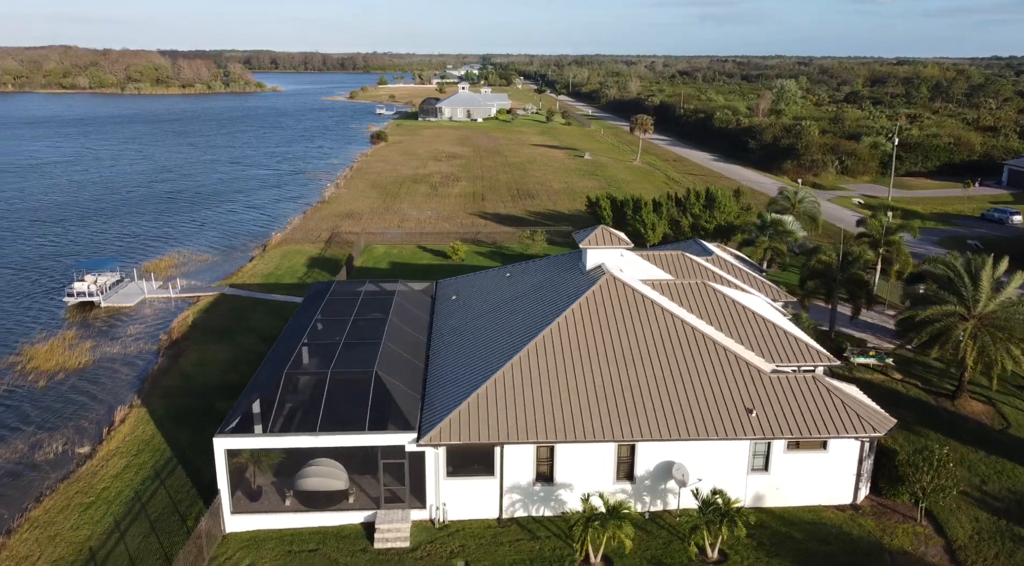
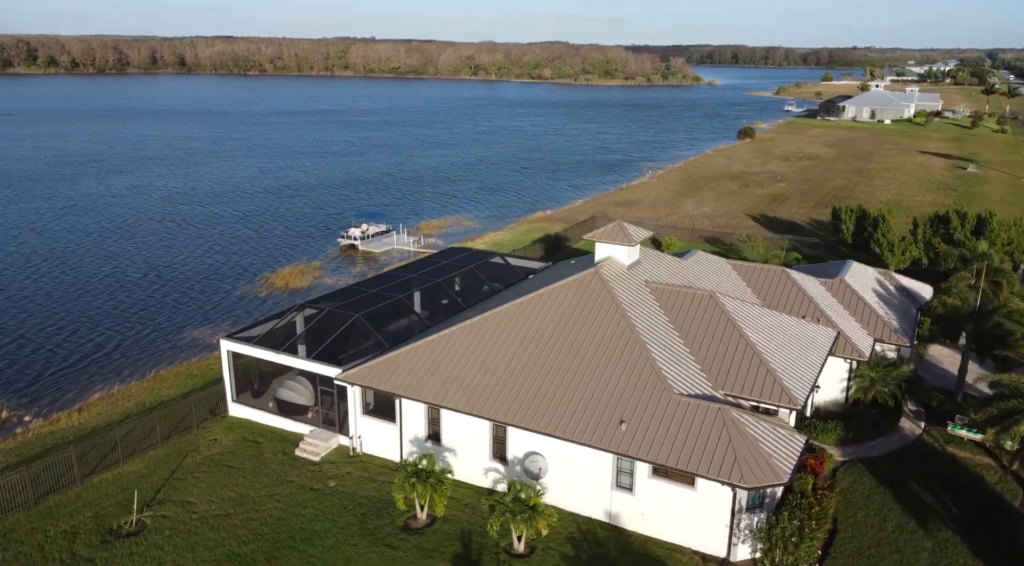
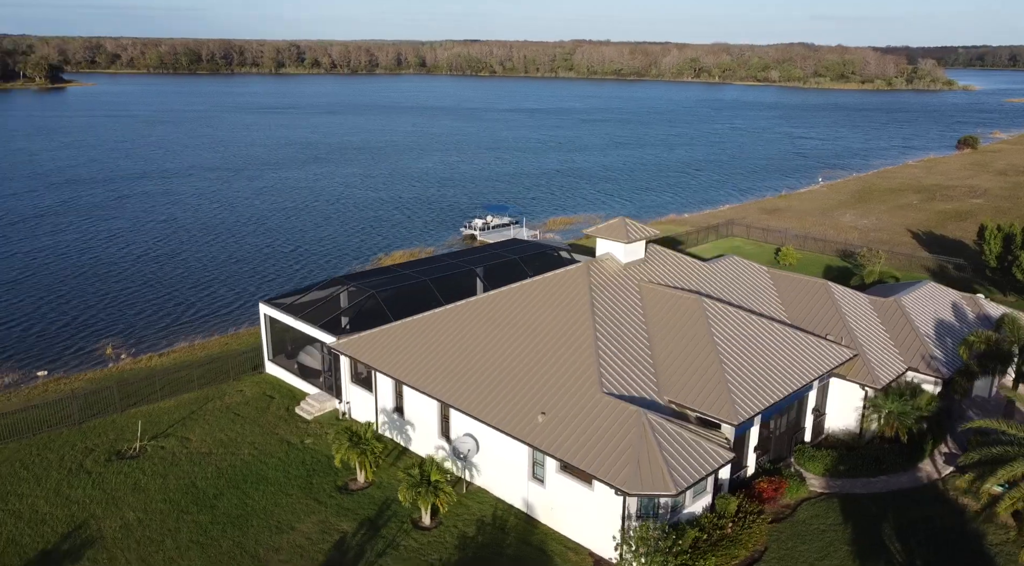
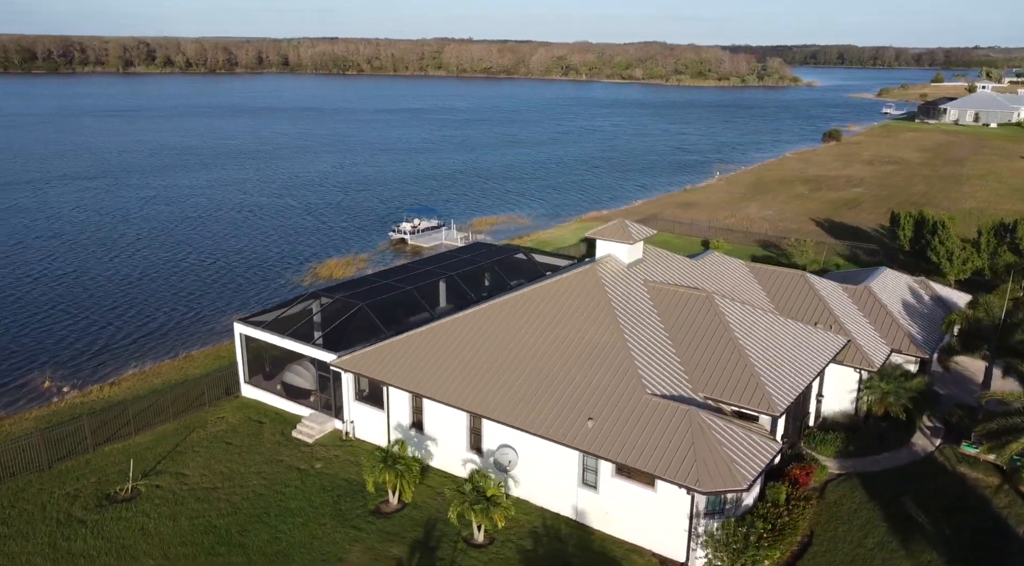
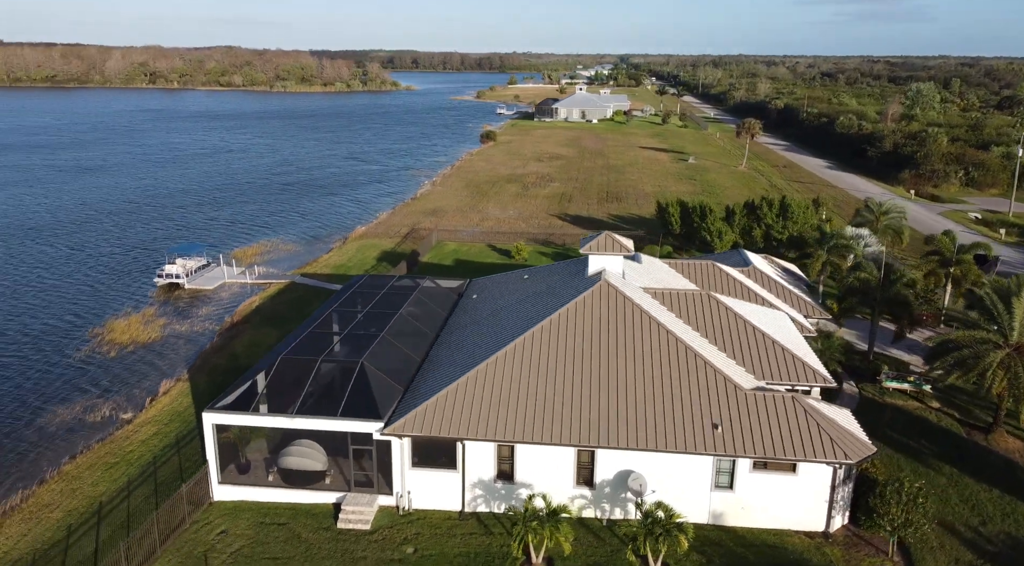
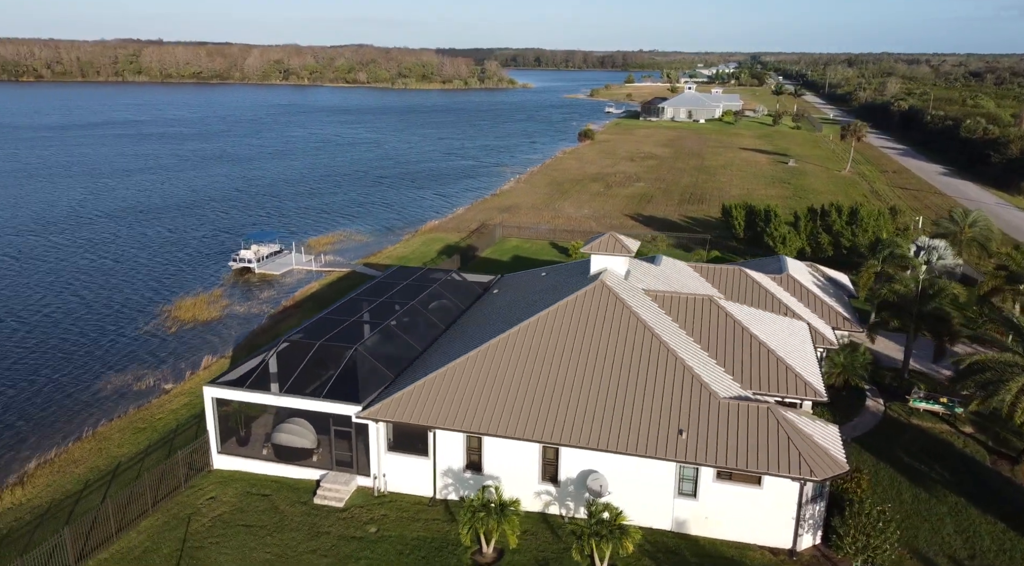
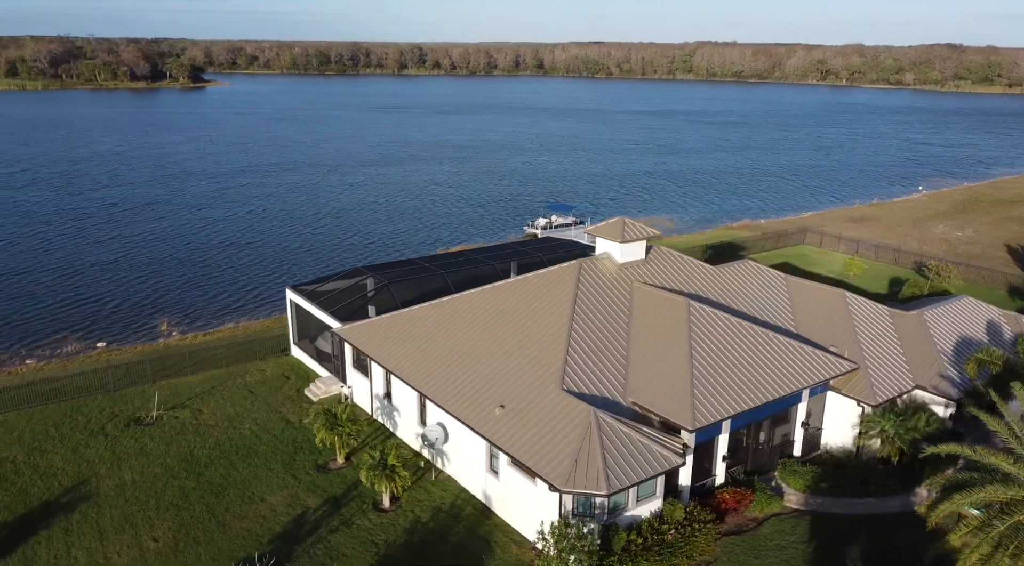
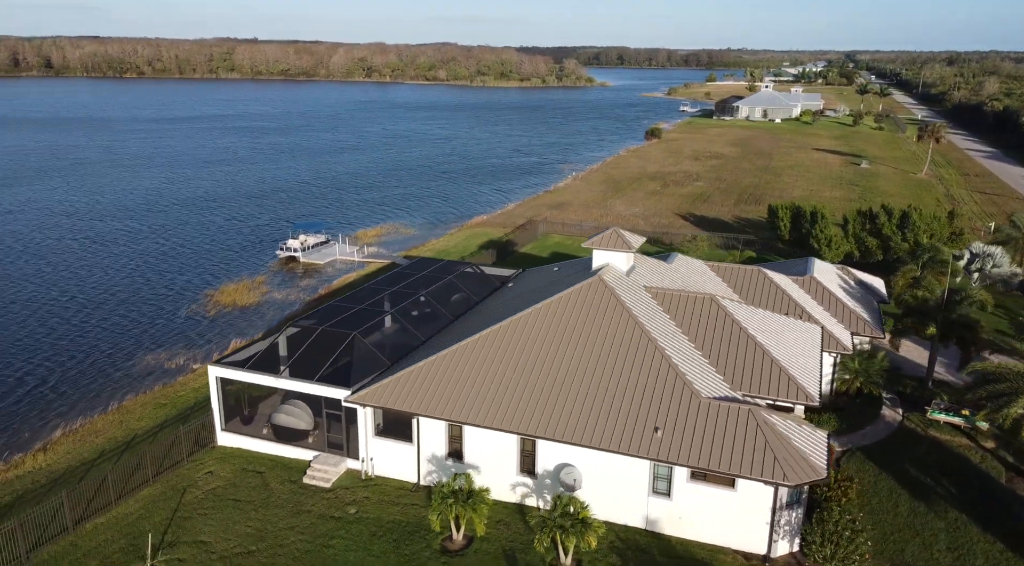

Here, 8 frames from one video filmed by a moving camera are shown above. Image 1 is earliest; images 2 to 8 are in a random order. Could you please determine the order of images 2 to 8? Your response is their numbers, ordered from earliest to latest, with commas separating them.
5, 6, 8, 2, 4, 3, 7
